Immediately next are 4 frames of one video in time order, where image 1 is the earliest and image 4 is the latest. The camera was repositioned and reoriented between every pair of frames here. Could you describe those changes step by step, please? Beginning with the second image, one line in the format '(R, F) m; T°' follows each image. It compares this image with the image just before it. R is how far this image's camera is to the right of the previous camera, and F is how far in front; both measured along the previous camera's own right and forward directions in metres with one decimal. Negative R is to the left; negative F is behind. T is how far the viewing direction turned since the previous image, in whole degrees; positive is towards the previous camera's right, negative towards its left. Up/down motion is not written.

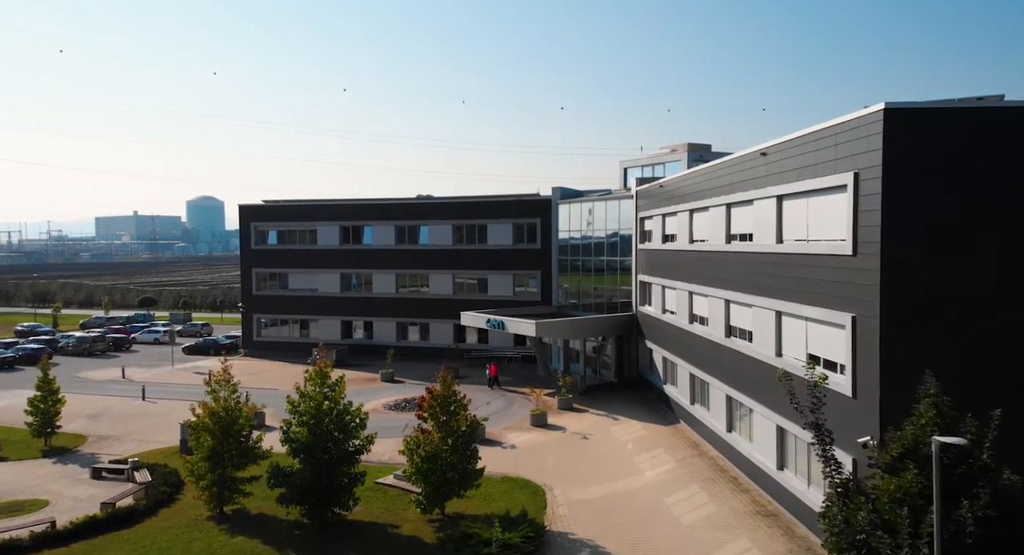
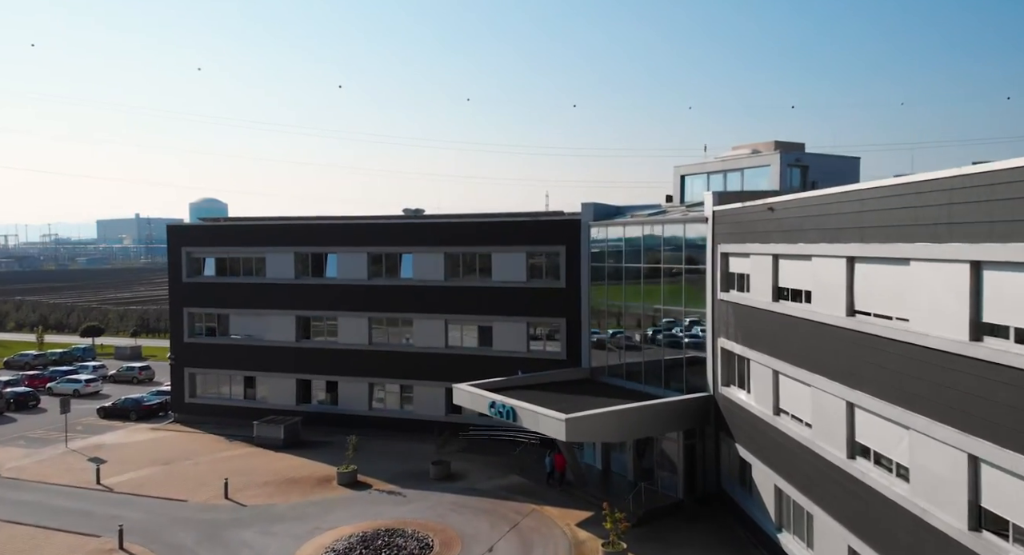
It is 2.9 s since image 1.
(-0.3, +12.4) m; -1°
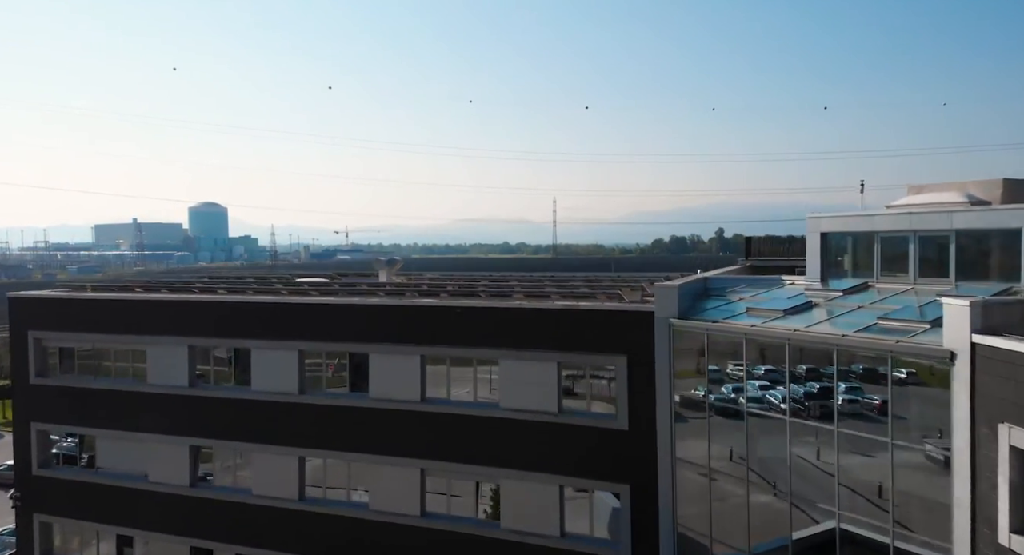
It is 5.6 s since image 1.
(-0.4, +13.3) m; 0°
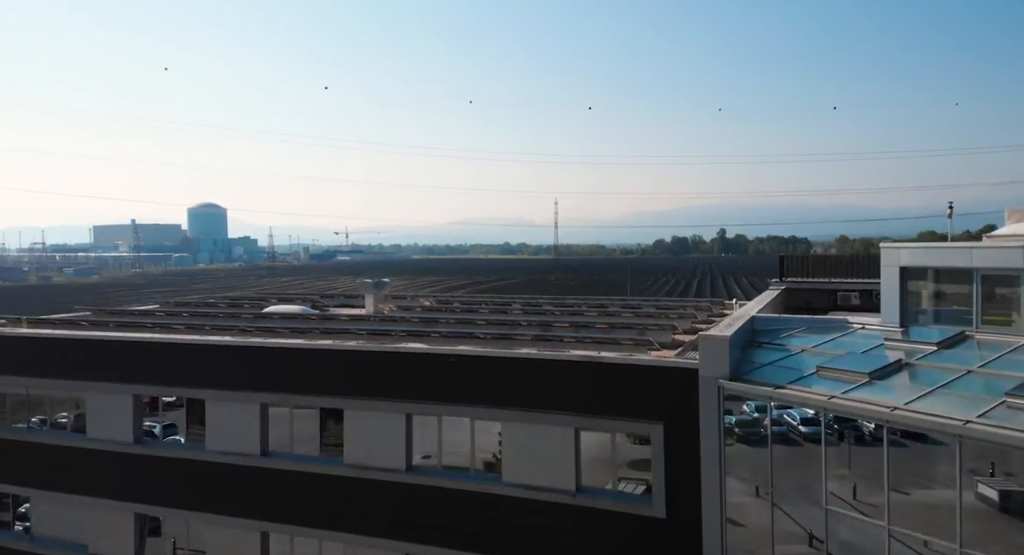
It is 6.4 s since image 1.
(-0.1, +3.7) m; 0°
